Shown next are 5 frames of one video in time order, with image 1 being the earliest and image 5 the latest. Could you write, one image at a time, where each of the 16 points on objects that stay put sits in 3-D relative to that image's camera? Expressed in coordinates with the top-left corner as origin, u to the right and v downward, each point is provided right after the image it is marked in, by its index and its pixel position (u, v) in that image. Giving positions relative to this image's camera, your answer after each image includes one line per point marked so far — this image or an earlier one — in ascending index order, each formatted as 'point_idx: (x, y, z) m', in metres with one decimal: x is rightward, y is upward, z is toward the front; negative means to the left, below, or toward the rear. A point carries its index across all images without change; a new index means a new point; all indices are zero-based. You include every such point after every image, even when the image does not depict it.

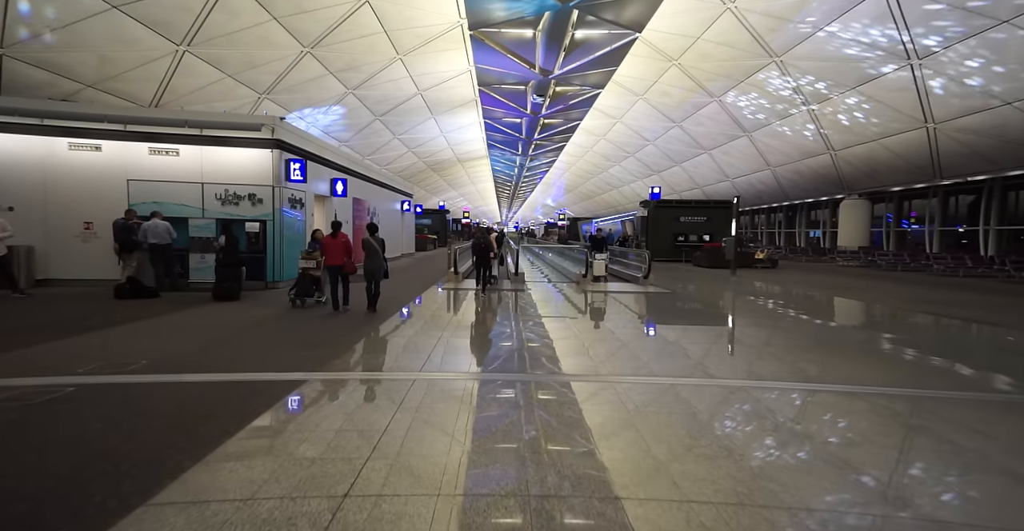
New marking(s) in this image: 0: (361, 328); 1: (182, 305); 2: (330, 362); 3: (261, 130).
0: (-3.0, -1.2, +8.8) m
1: (-6.7, -0.8, +9.0) m
2: (-2.5, -1.3, +5.9) m
3: (-6.1, +3.3, +10.8) m
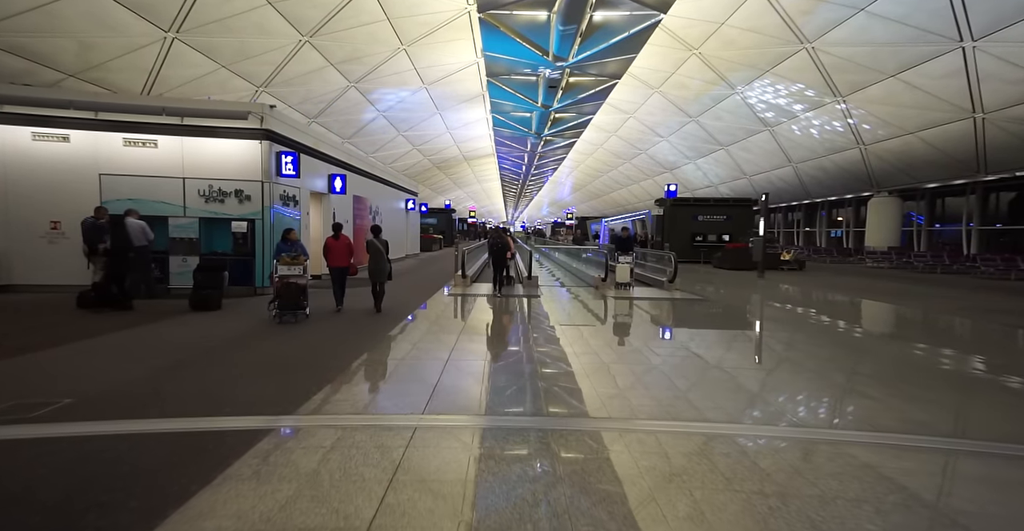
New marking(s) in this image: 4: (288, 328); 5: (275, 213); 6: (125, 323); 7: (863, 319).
0: (-2.7, -1.3, +7.8) m
1: (-6.4, -0.9, +8.0) m
2: (-2.2, -1.4, +4.8) m
3: (-5.7, +3.2, +9.7) m
4: (-4.1, -1.2, +8.1) m
5: (-5.4, +1.2, +10.1) m
6: (-6.5, -1.0, +7.5) m
7: (+10.6, -1.4, +13.6) m
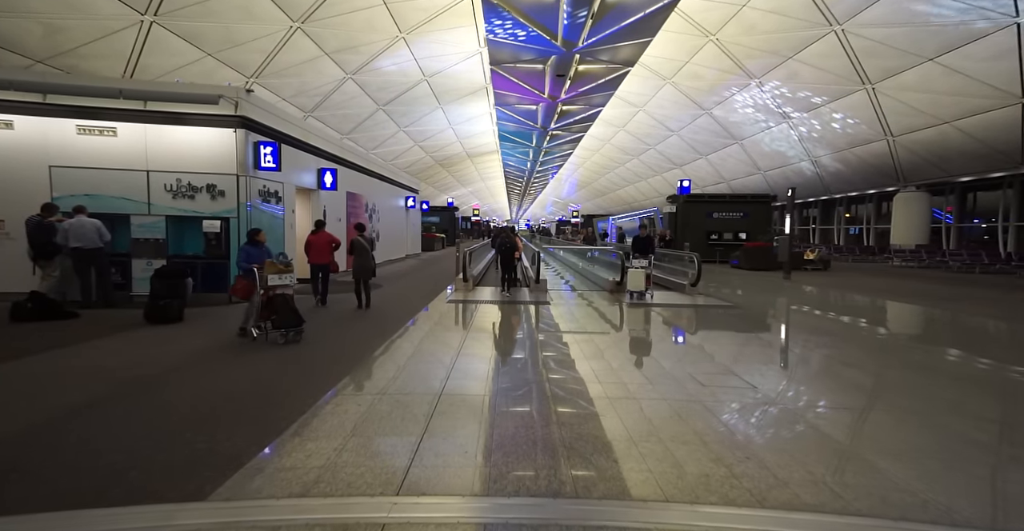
0: (-2.6, -1.4, +6.6) m
1: (-6.3, -1.0, +6.9) m
2: (-2.1, -1.4, +3.7) m
3: (-5.6, +3.1, +8.6) m
4: (-3.9, -1.2, +7.0) m
5: (-5.3, +1.1, +9.0) m
6: (-6.4, -1.1, +6.4) m
7: (+10.8, -1.5, +12.4) m
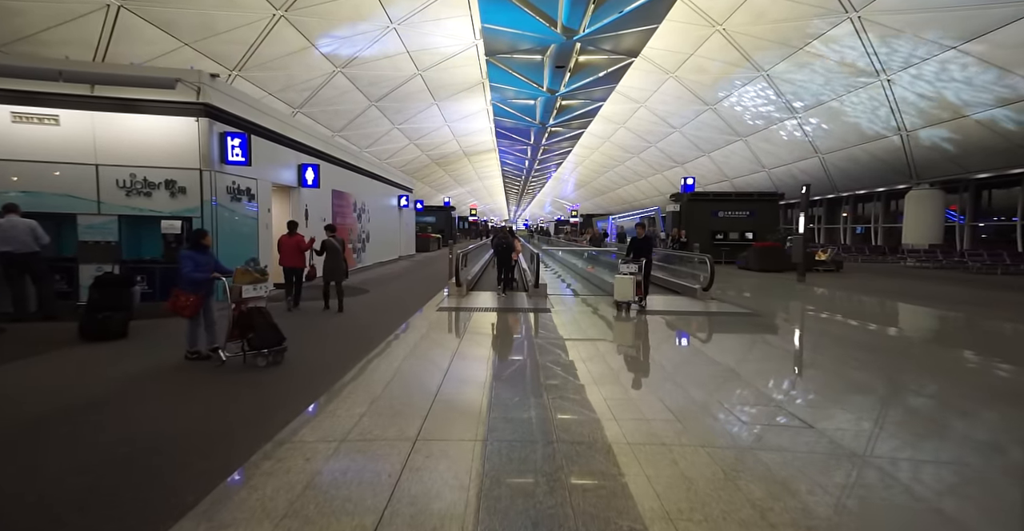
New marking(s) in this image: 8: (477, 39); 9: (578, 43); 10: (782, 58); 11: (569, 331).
0: (-2.7, -1.4, +5.7) m
1: (-6.3, -1.1, +6.0) m
2: (-2.2, -1.5, +2.8) m
3: (-5.7, +3.0, +7.7) m
4: (-4.0, -1.3, +6.0) m
5: (-5.3, +1.0, +8.1) m
6: (-6.4, -1.2, +5.5) m
7: (+10.7, -1.5, +11.5) m
8: (-1.5, +9.7, +19.2) m
9: (+2.8, +9.6, +18.7) m
10: (+11.1, +8.6, +18.4) m
11: (+1.2, -1.4, +9.3) m
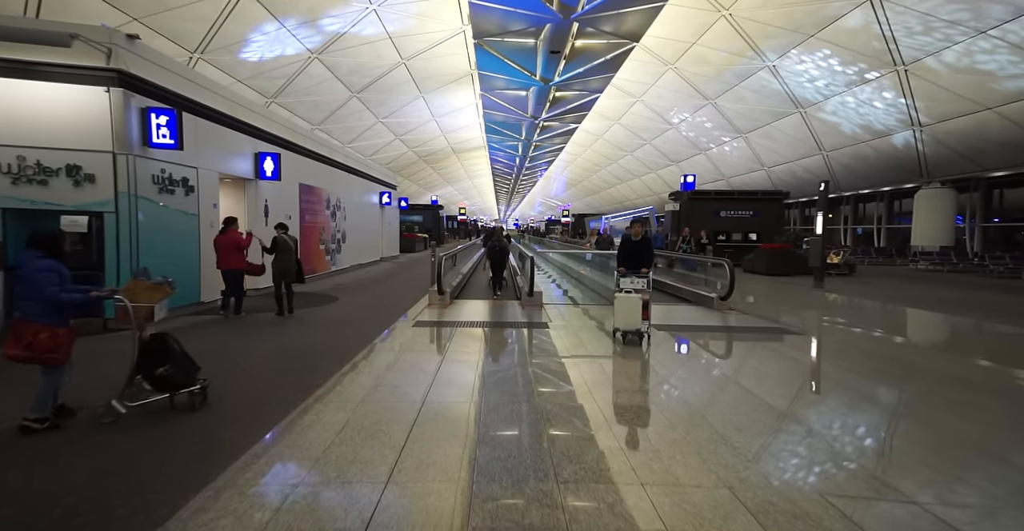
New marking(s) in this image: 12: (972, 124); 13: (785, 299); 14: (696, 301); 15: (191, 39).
0: (-2.8, -1.6, +4.2) m
1: (-6.4, -1.2, +4.4) m
2: (-2.2, -1.6, +1.3) m
3: (-5.8, +2.9, +6.1) m
4: (-4.1, -1.4, +4.5) m
5: (-5.5, +0.9, +6.5) m
6: (-6.5, -1.3, +3.9) m
7: (+10.5, -1.6, +10.3) m
8: (-1.9, +9.6, +17.7) m
9: (+2.4, +9.5, +17.3) m
10: (+10.8, +8.5, +17.2) m
11: (+1.1, -1.5, +7.9) m
12: (+17.0, +5.2, +16.5) m
13: (+8.9, -1.1, +14.5) m
14: (+5.1, -0.9, +12.4) m
15: (-10.3, +7.2, +14.1) m
